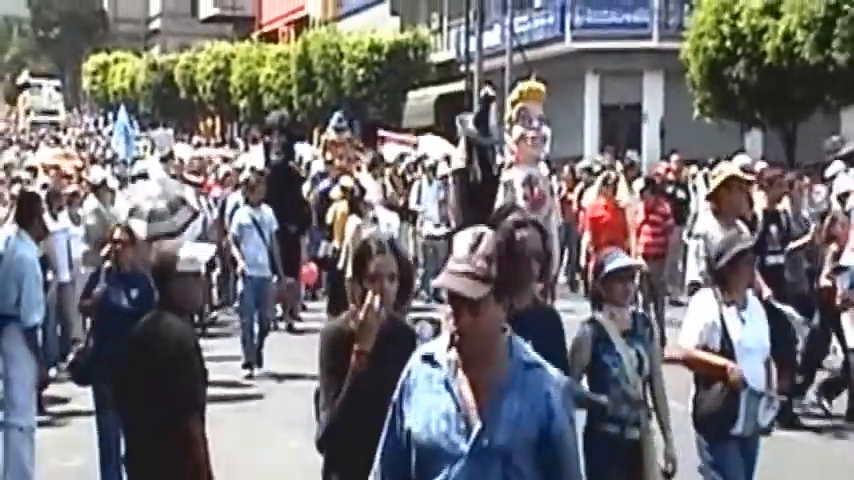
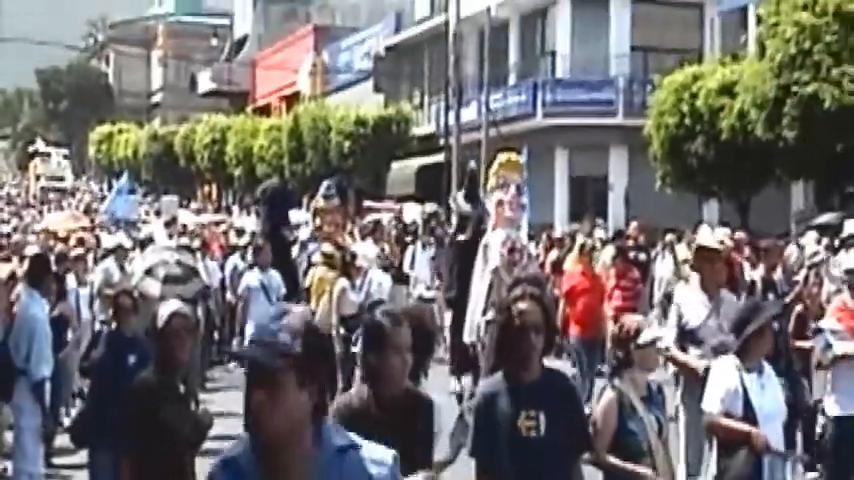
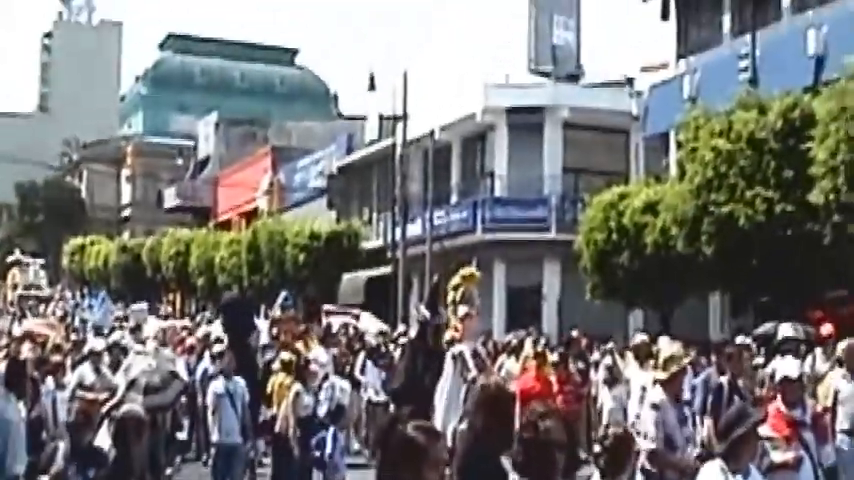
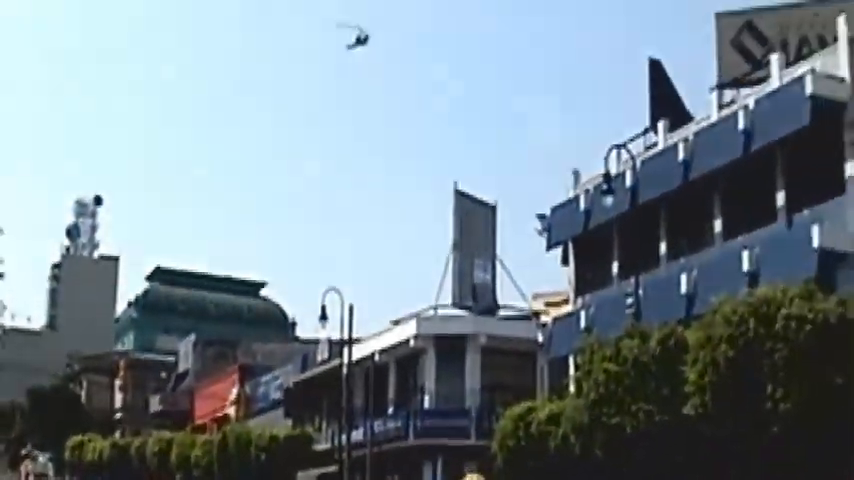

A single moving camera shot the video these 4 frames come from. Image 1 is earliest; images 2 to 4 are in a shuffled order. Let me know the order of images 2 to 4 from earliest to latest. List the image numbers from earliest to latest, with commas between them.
2, 3, 4
